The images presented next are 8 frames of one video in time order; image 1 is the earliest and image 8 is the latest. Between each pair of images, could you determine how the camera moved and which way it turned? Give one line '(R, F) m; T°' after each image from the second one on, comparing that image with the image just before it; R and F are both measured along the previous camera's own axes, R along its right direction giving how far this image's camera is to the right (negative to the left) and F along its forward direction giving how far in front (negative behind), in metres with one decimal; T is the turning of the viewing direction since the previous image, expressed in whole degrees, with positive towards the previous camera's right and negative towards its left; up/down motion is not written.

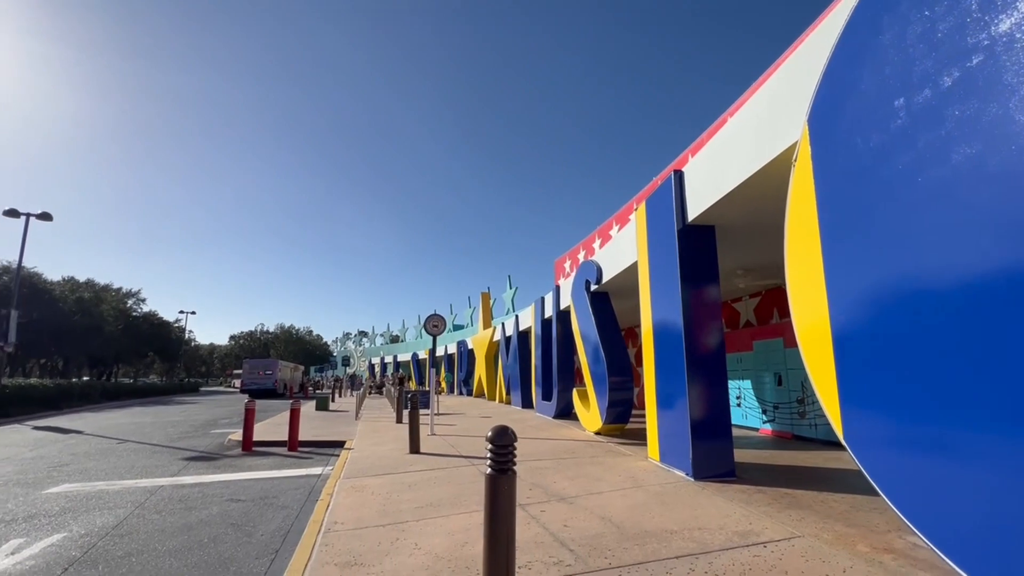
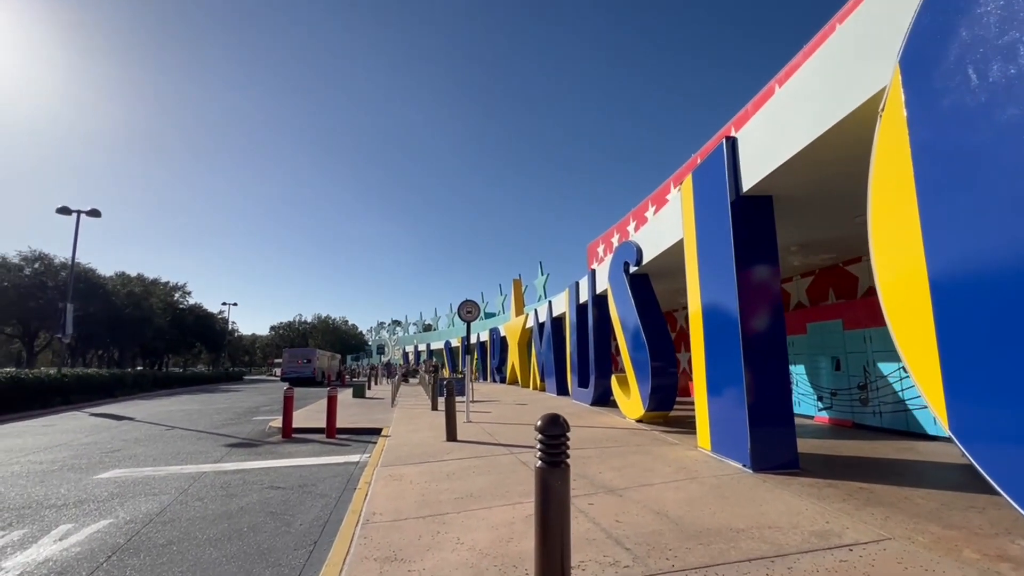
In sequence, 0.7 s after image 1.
(-0.1, +0.4) m; -4°
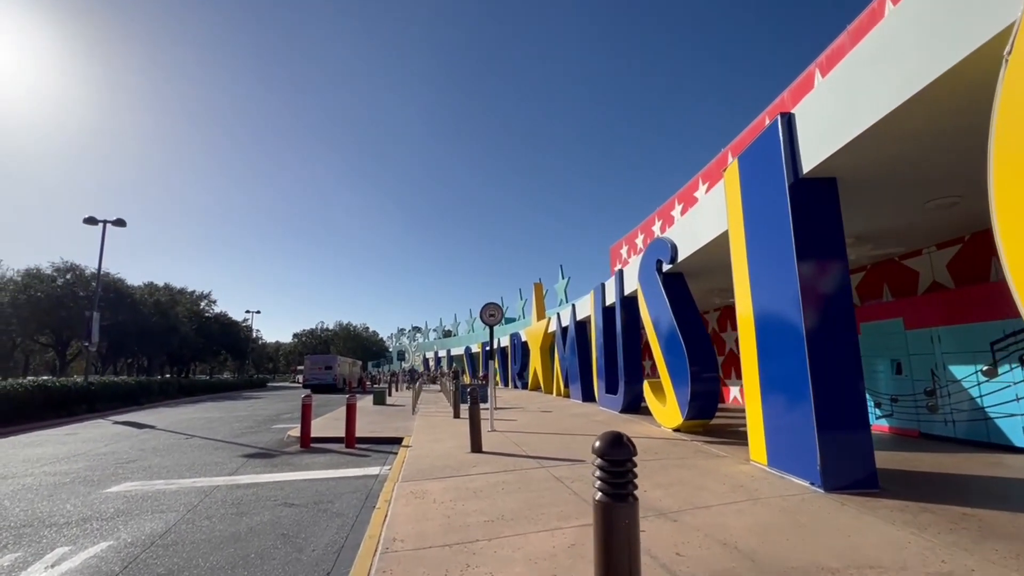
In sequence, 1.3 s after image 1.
(-0.2, +0.6) m; -2°
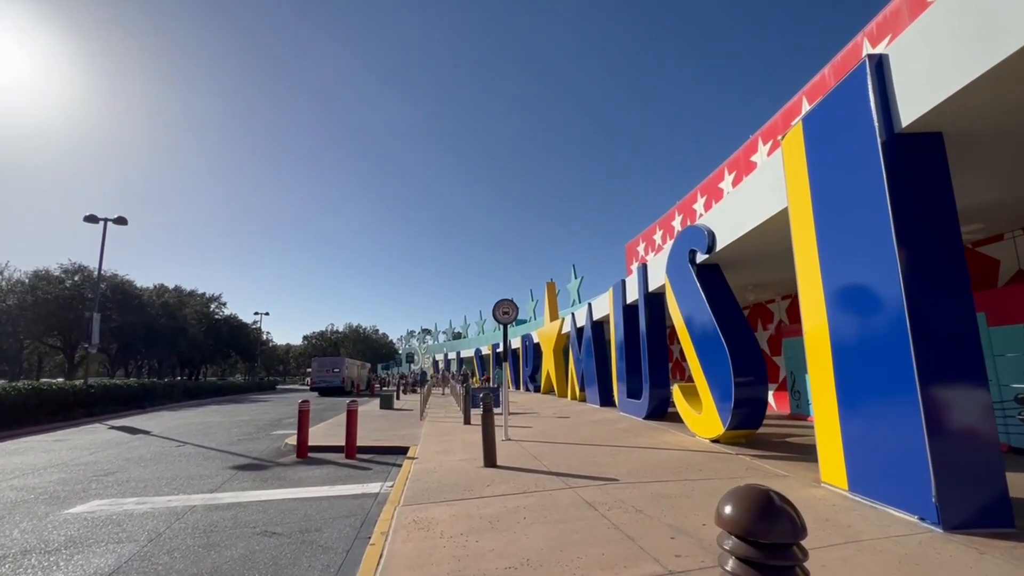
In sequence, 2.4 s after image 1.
(-0.2, +1.1) m; -1°
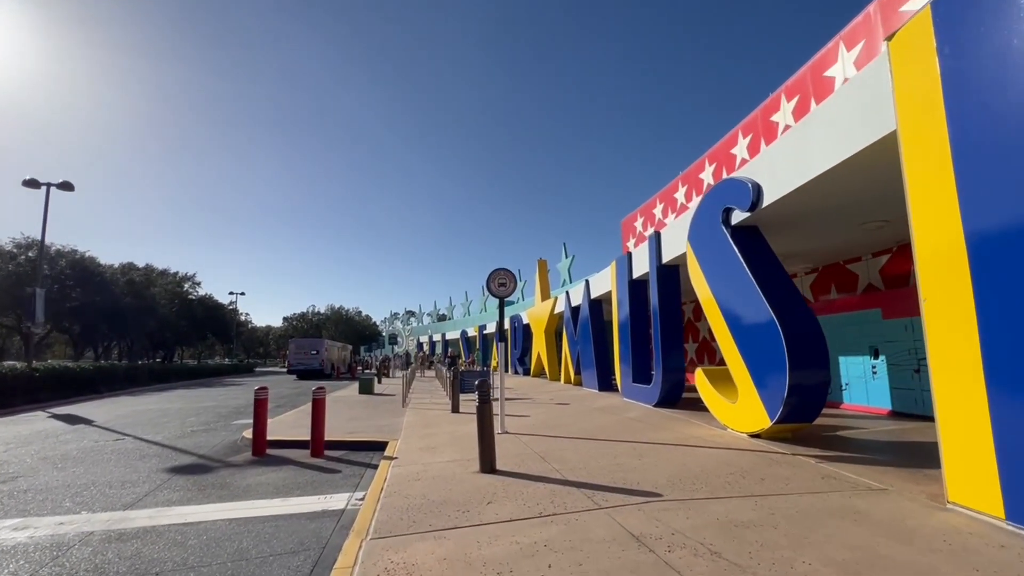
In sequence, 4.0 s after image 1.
(-0.3, +1.8) m; +2°
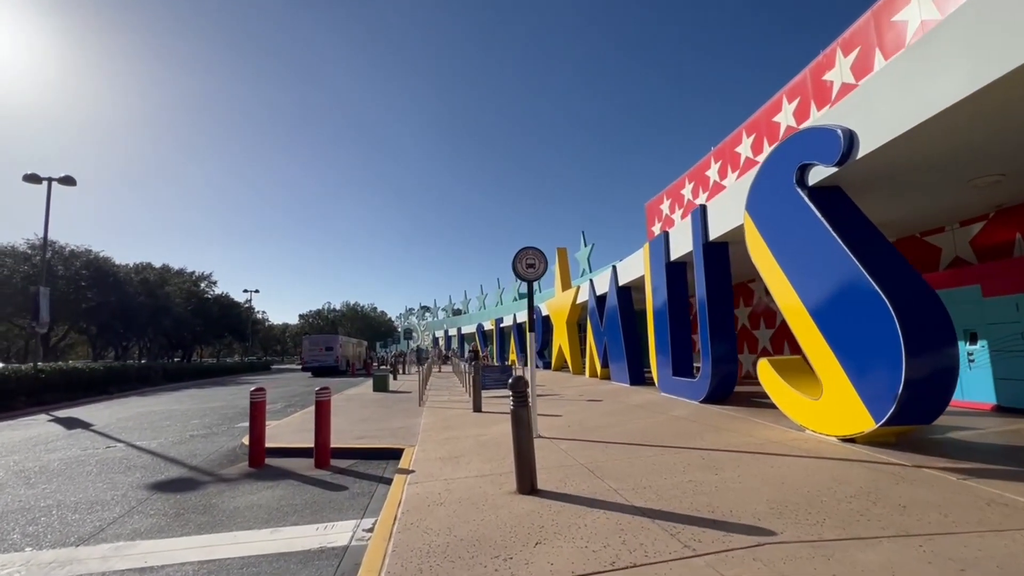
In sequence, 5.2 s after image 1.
(-0.3, +1.3) m; -2°
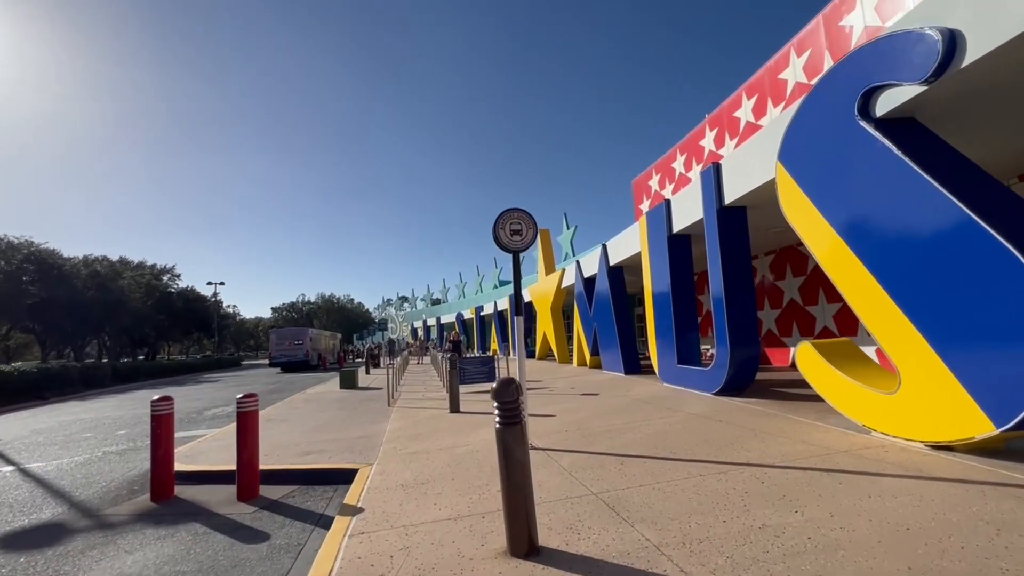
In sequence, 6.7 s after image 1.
(0.0, +1.8) m; +2°
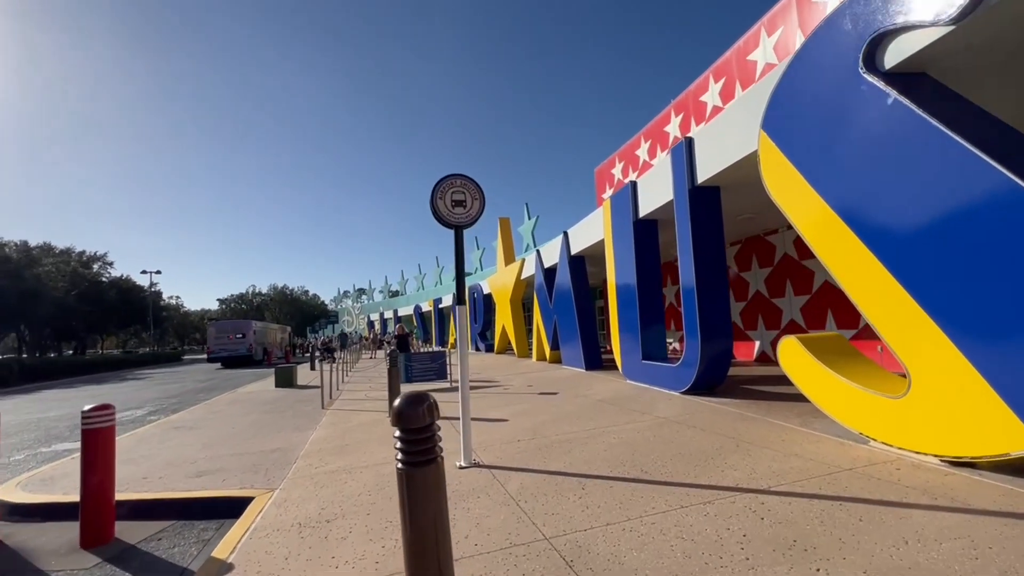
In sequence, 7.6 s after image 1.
(+0.3, +1.1) m; +5°
